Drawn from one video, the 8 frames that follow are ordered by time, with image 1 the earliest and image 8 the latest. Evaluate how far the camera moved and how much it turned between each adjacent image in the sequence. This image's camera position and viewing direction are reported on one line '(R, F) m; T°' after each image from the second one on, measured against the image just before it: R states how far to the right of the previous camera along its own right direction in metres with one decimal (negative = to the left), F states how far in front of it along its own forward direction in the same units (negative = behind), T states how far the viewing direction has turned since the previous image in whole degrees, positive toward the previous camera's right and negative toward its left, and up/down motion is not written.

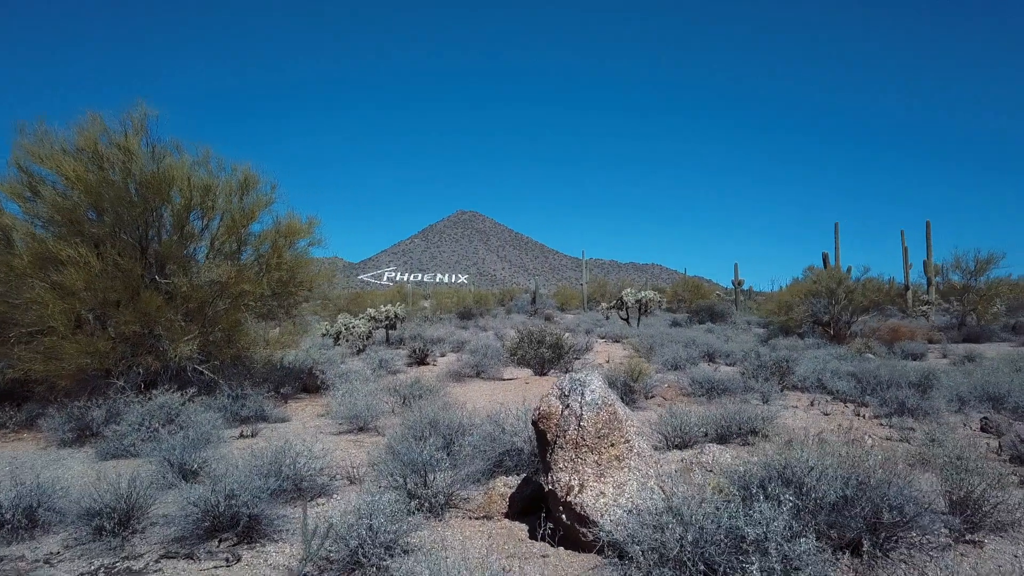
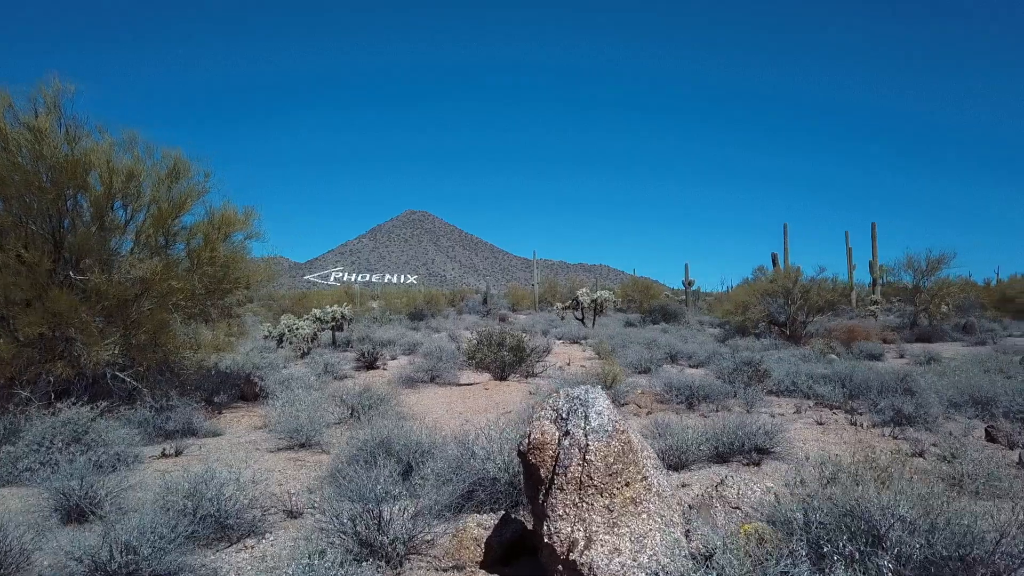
(-0.2, +0.8) m; +5°
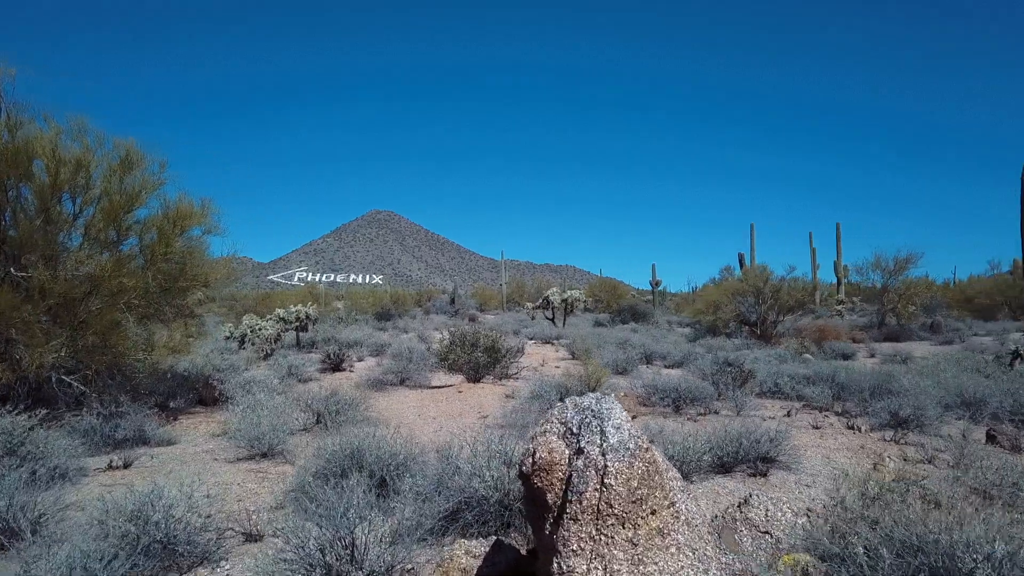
(-0.1, +0.4) m; +3°
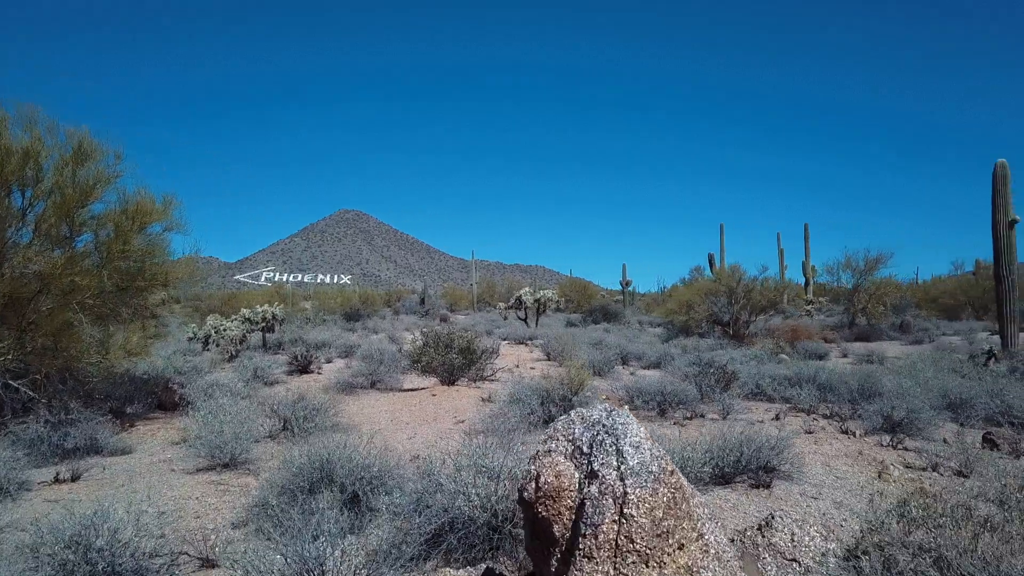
(-0.1, +0.4) m; +3°
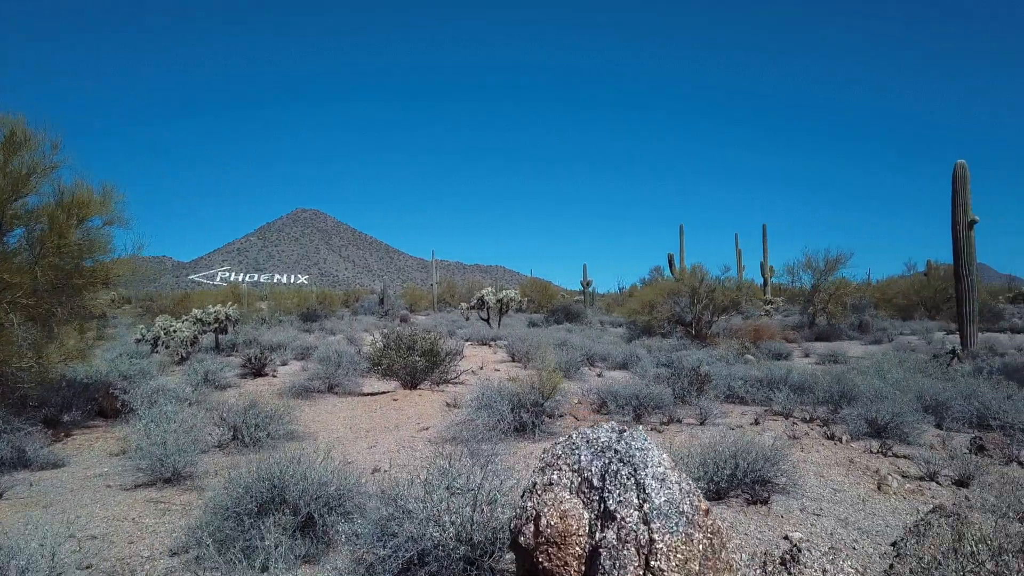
(-0.1, +0.4) m; +4°
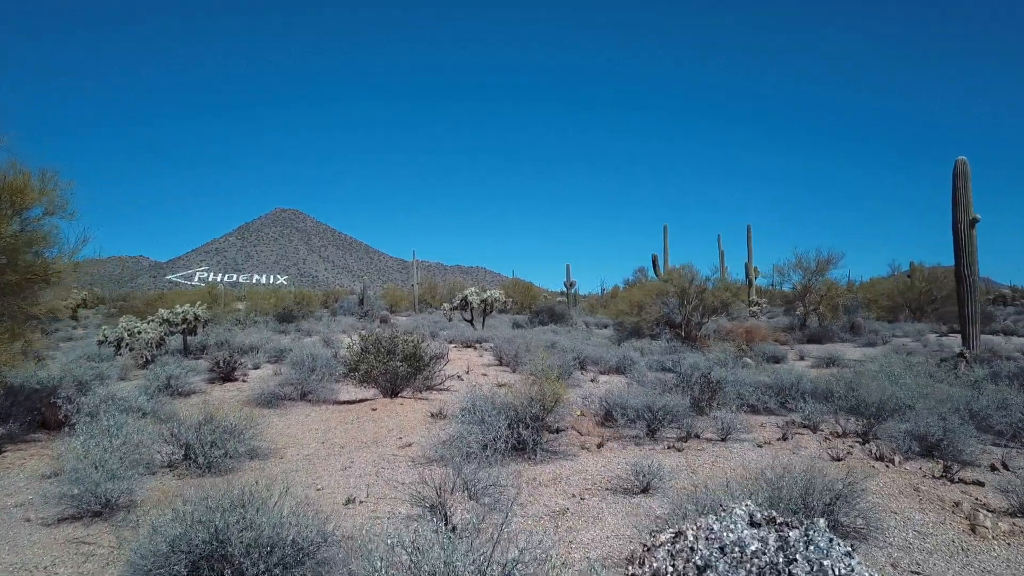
(-0.2, +0.8) m; +2°
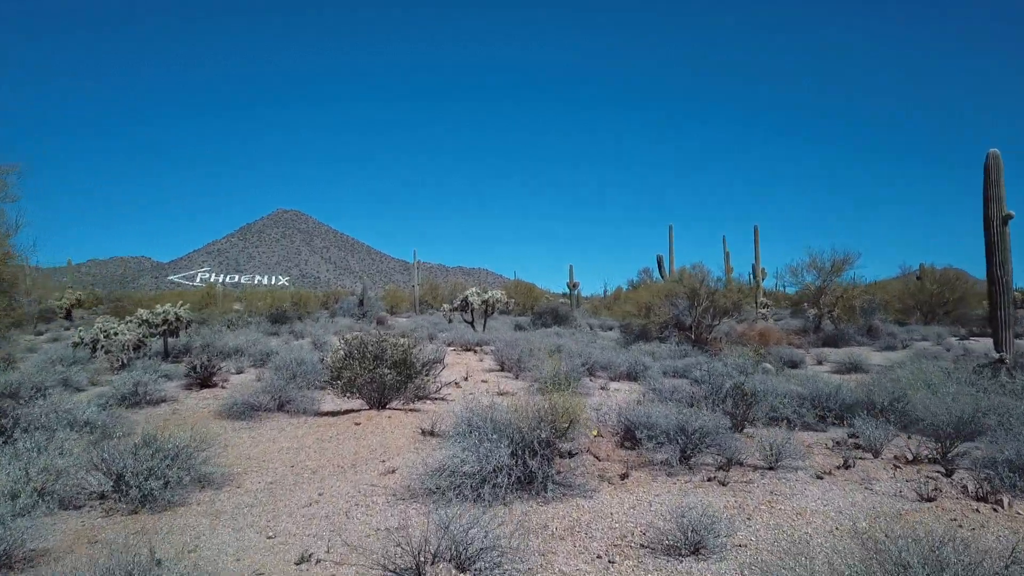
(0.0, +1.0) m; 0°
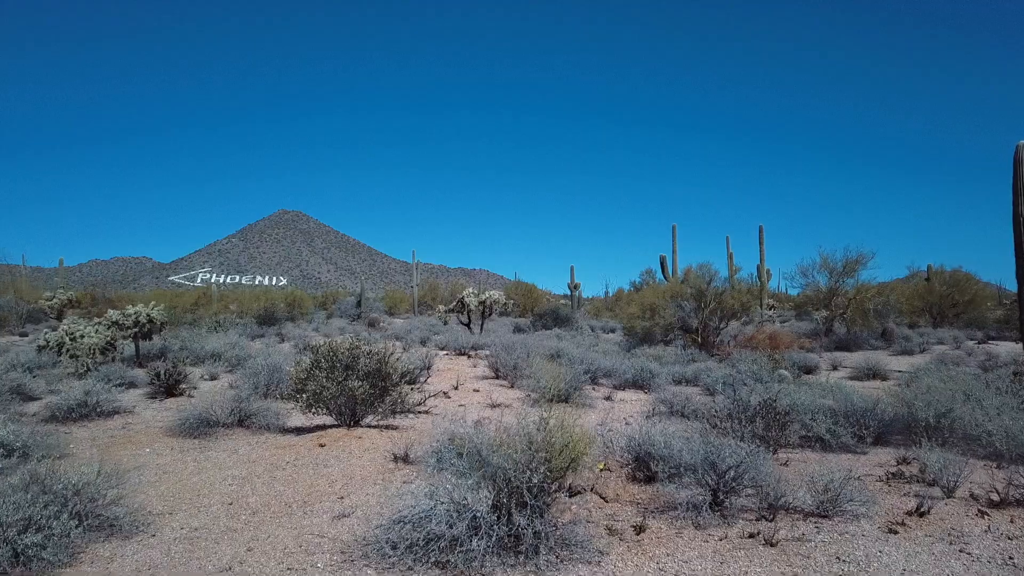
(+0.1, +1.0) m; 0°
